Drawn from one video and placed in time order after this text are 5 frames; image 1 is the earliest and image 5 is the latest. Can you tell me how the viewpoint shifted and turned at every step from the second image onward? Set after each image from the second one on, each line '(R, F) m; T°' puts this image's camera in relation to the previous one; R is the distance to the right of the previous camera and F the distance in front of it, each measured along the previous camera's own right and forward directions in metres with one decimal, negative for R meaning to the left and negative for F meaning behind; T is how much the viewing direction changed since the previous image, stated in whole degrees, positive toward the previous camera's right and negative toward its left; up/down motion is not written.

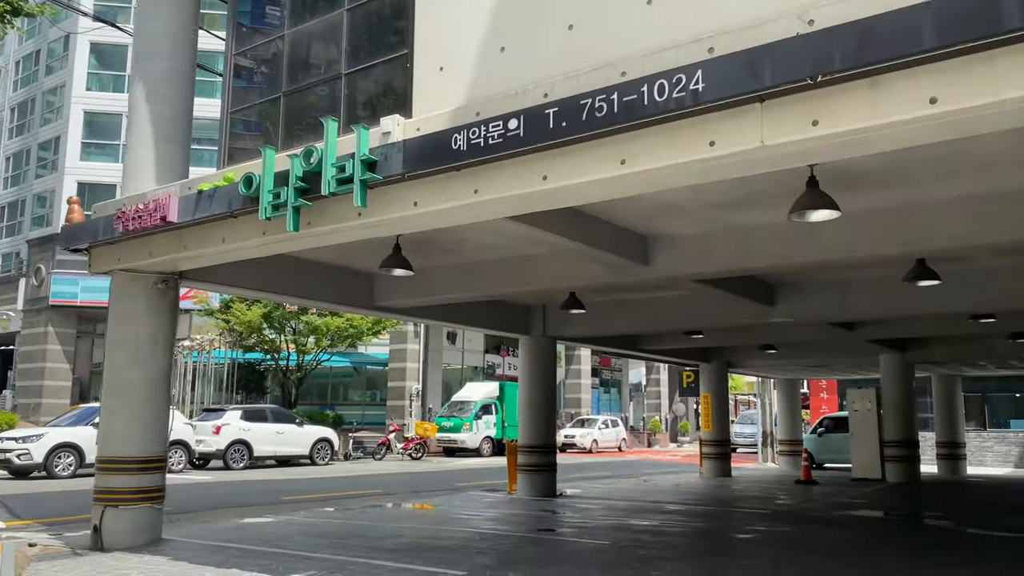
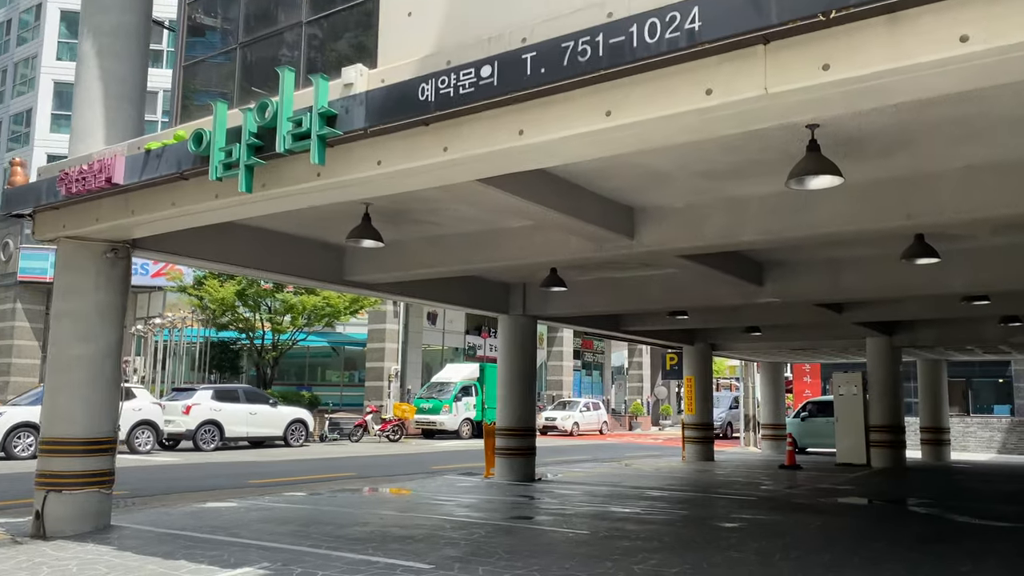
(+0.1, +0.6) m; +1°
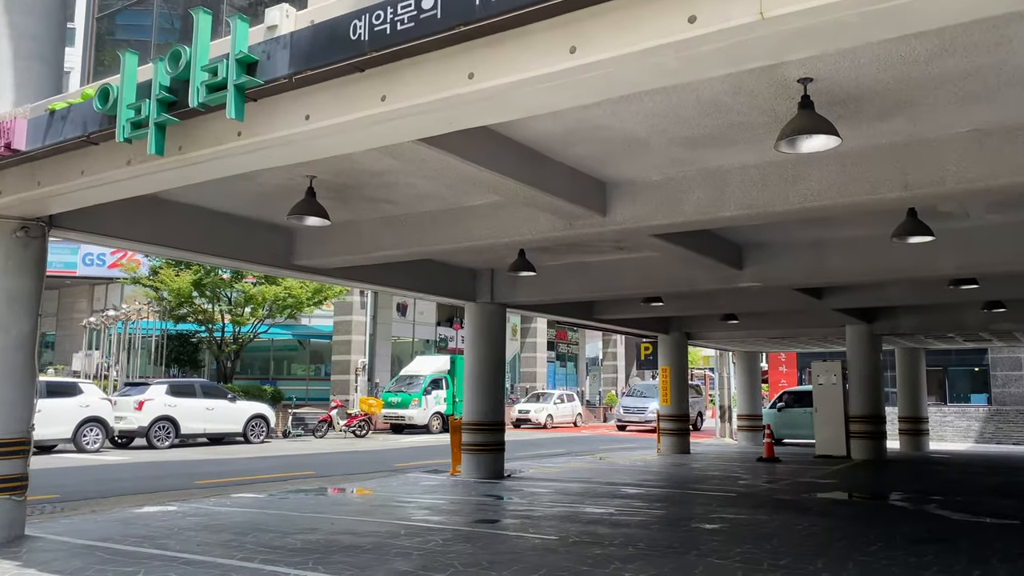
(+0.2, +0.9) m; +2°
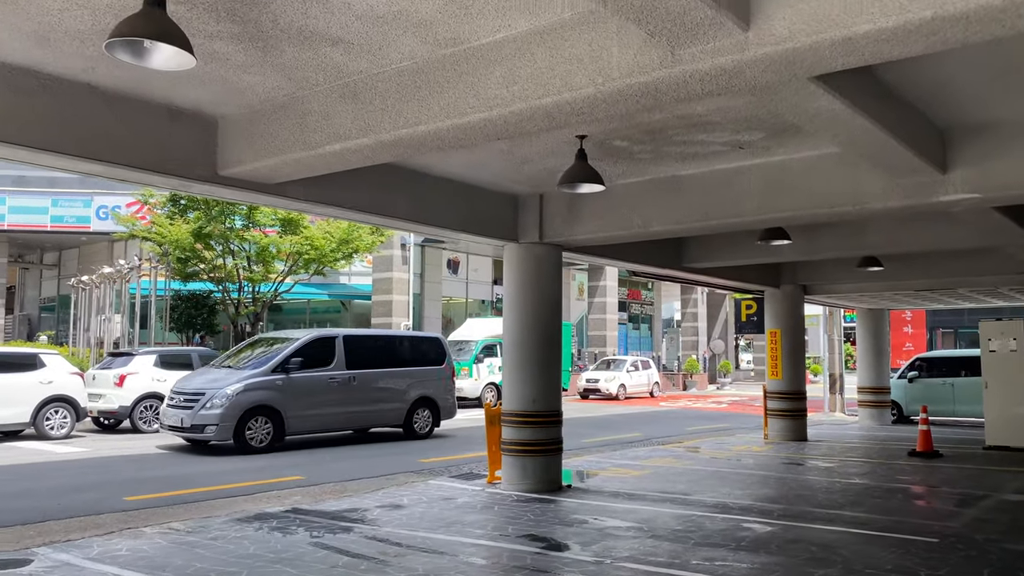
(+0.1, +4.6) m; -5°
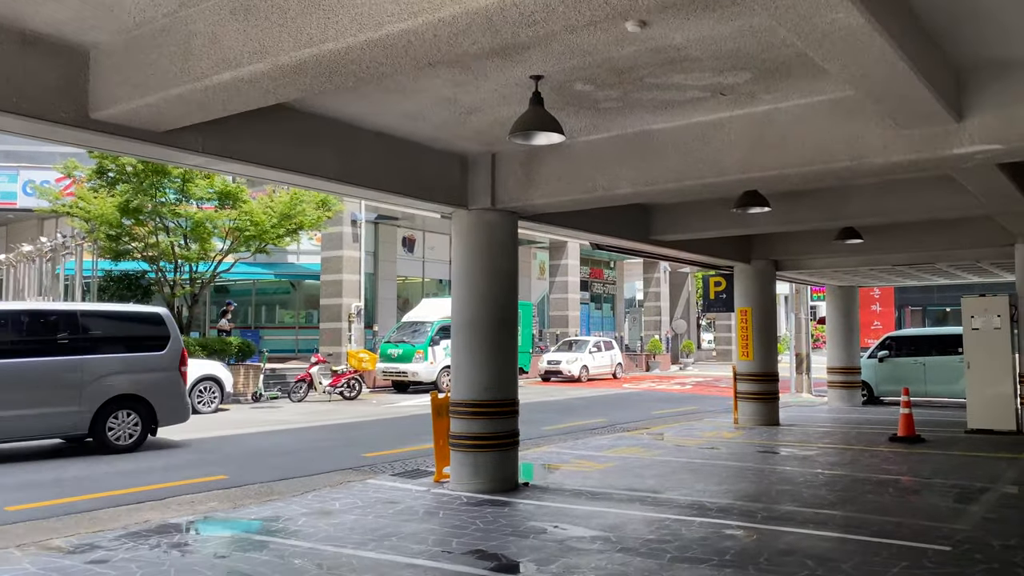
(+0.1, +1.2) m; +3°
